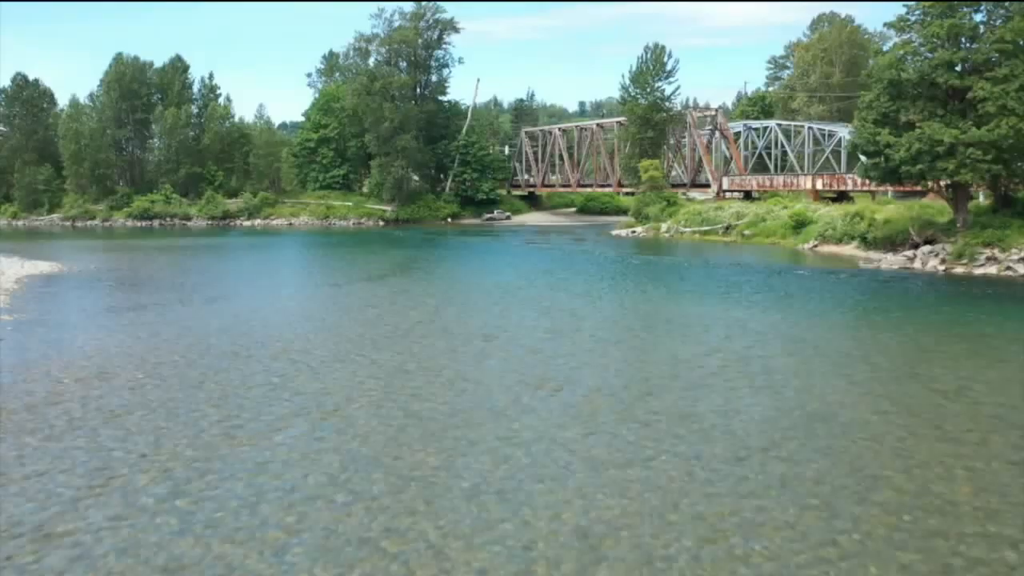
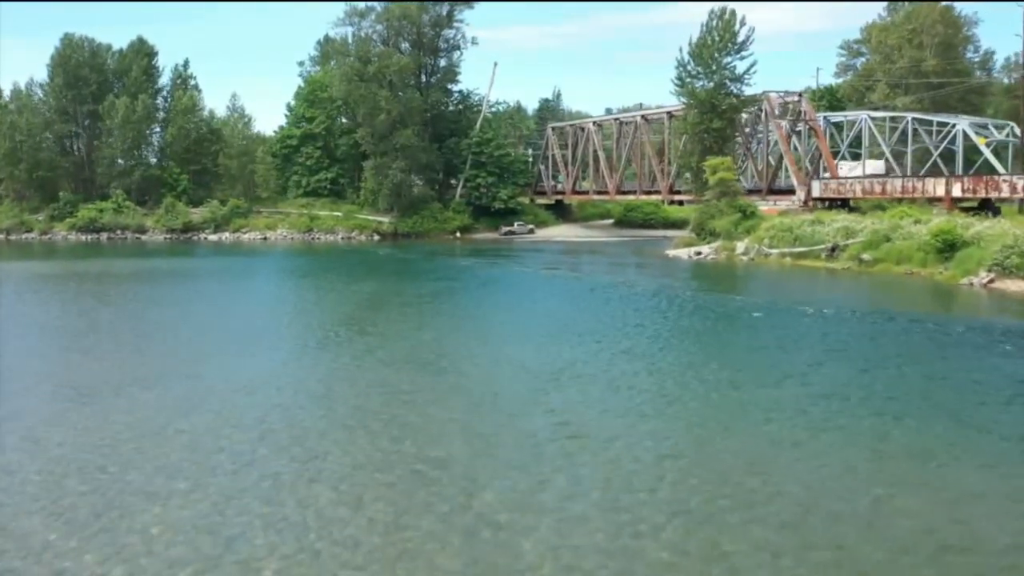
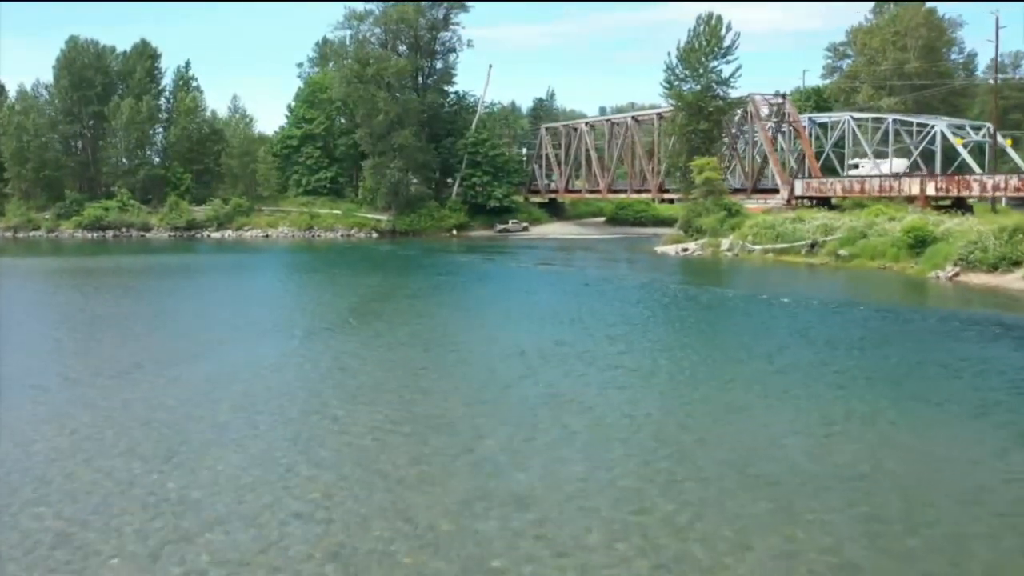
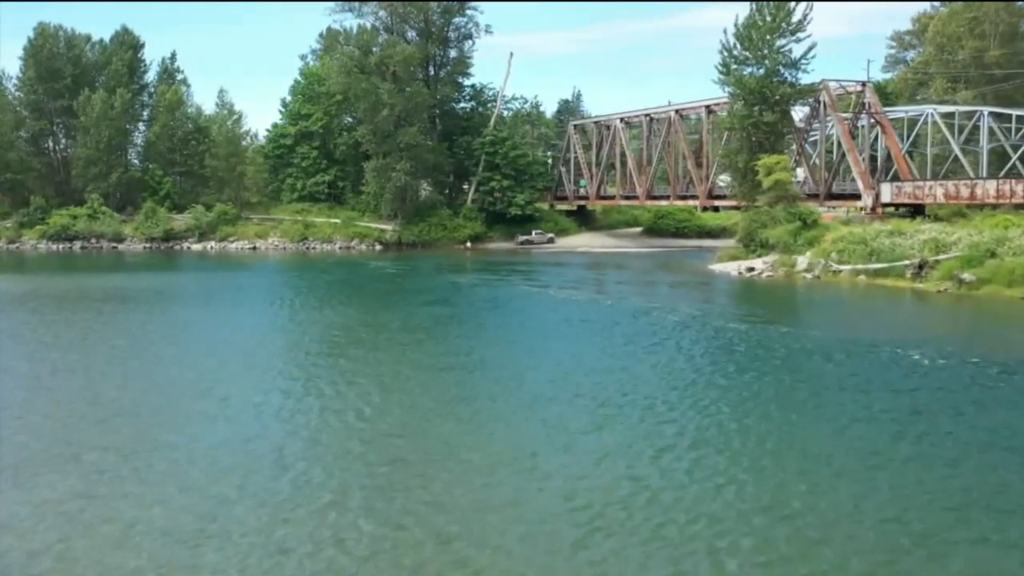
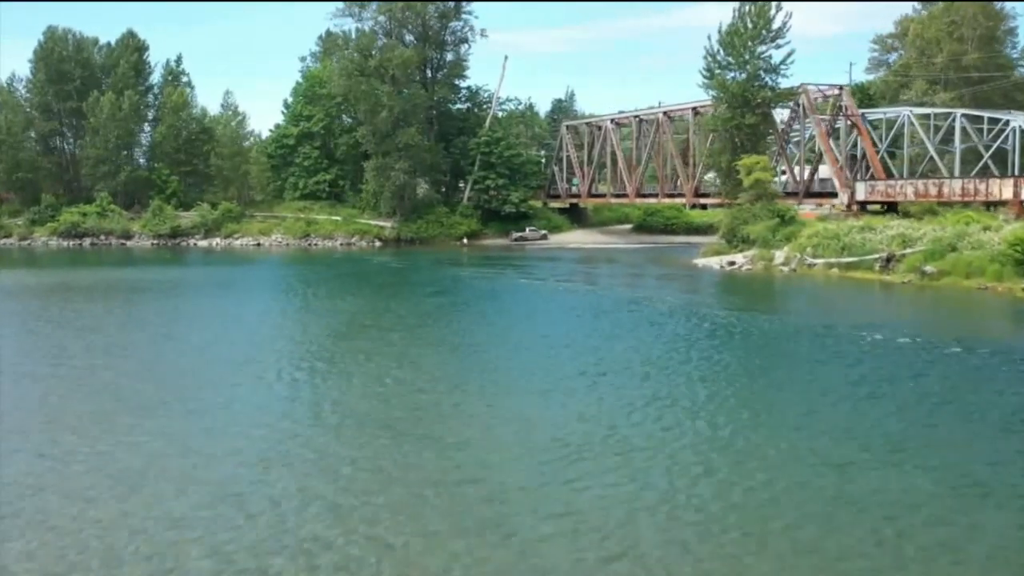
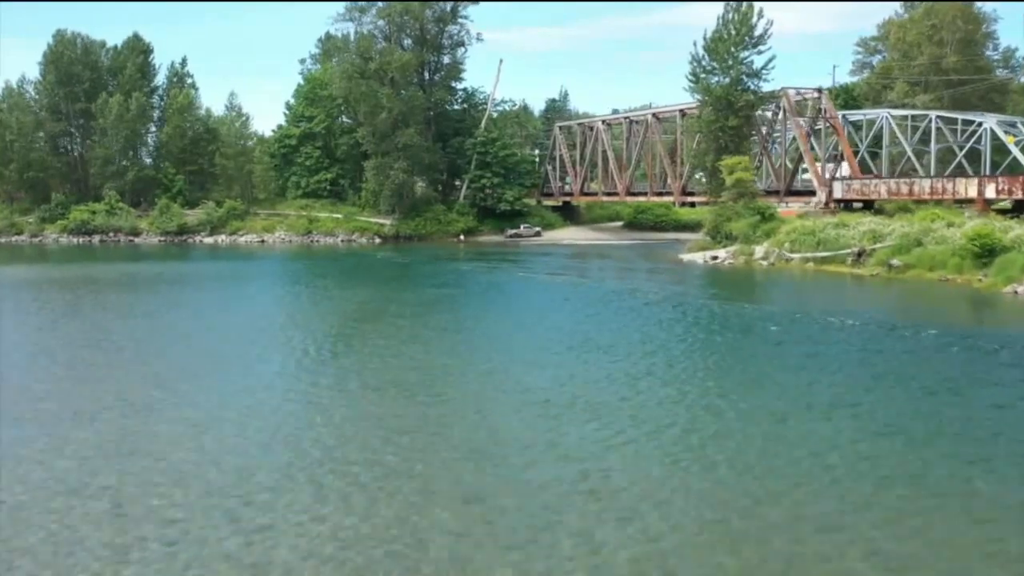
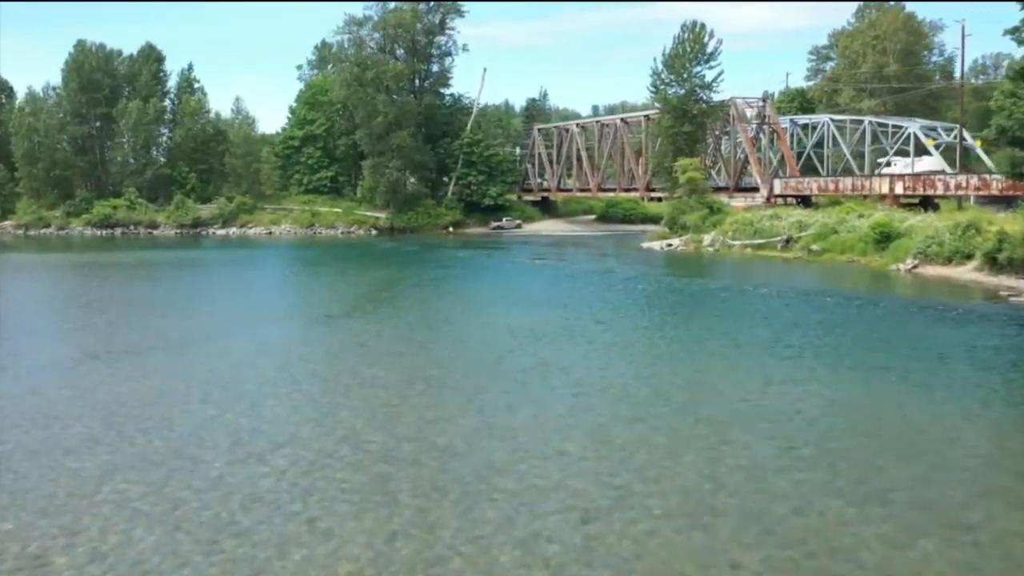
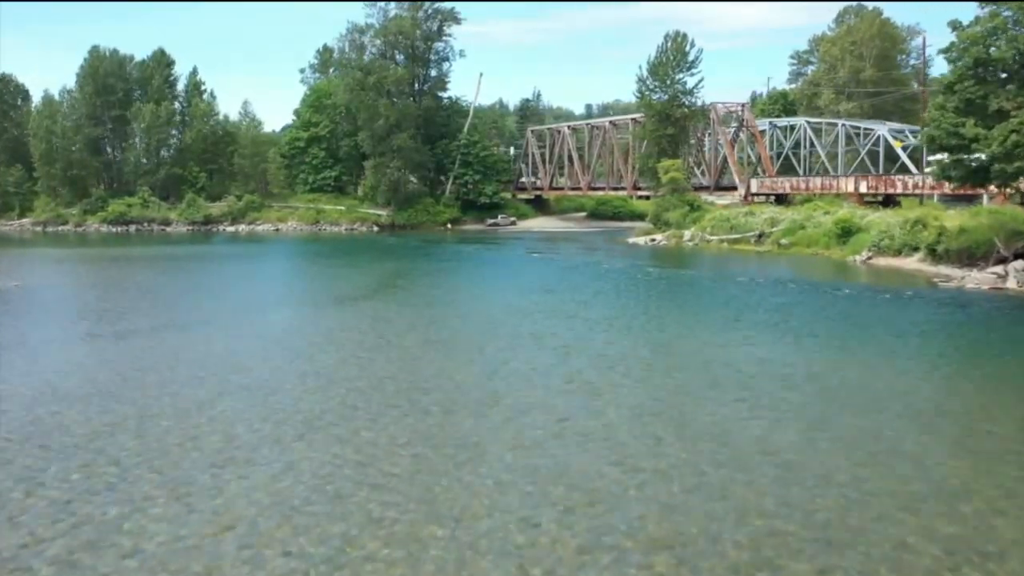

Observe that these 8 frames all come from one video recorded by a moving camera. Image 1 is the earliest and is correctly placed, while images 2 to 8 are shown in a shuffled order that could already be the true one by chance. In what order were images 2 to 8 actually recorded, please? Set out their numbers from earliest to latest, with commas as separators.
8, 7, 3, 2, 6, 5, 4
